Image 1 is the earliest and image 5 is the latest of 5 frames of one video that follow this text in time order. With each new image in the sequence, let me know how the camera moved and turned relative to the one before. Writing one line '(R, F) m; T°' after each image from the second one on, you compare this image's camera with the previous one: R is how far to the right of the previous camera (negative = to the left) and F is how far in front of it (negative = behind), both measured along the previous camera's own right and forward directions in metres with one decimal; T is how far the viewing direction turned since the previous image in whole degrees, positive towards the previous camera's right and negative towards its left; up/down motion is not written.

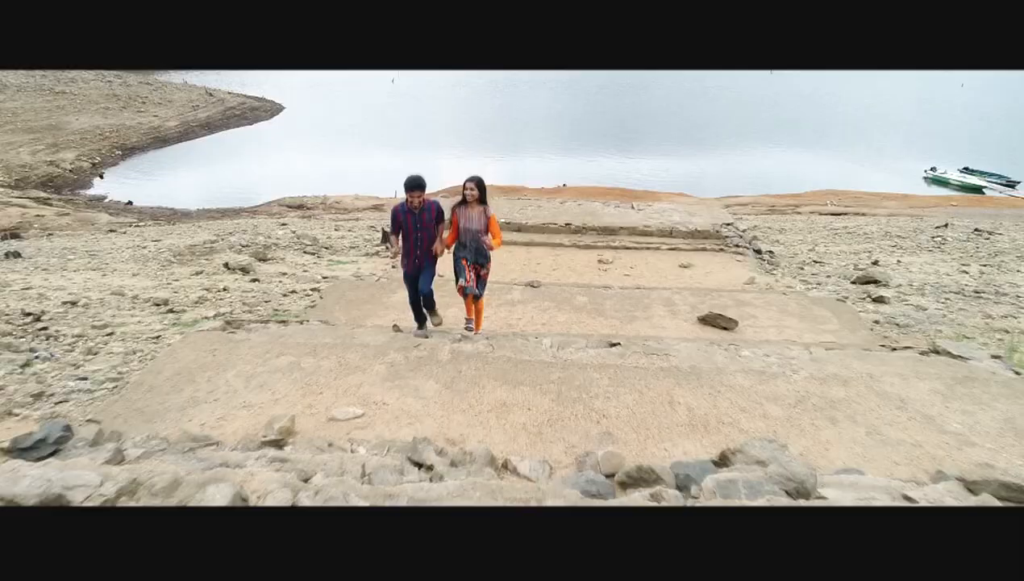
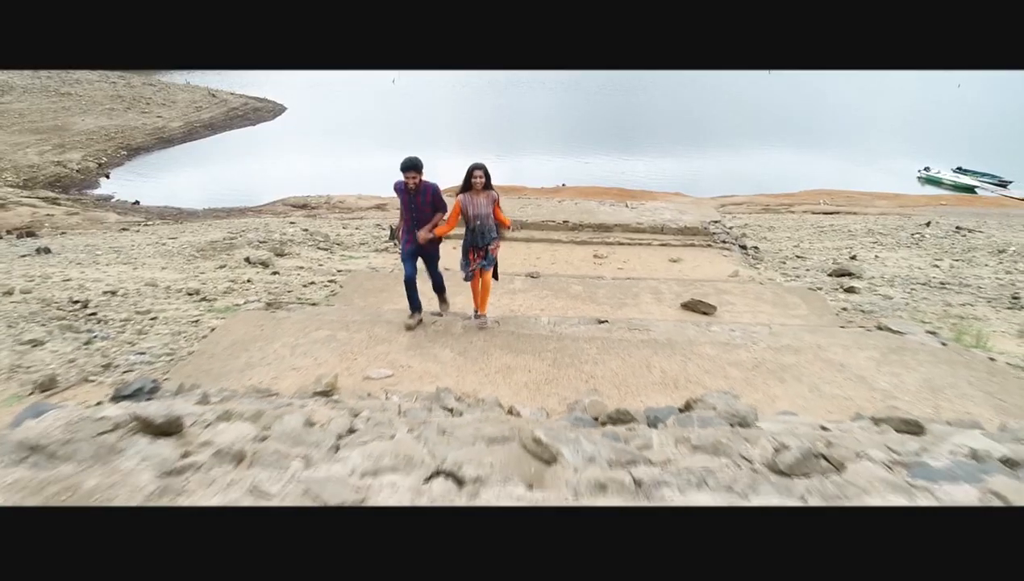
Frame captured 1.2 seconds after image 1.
(0.0, -0.6) m; 0°
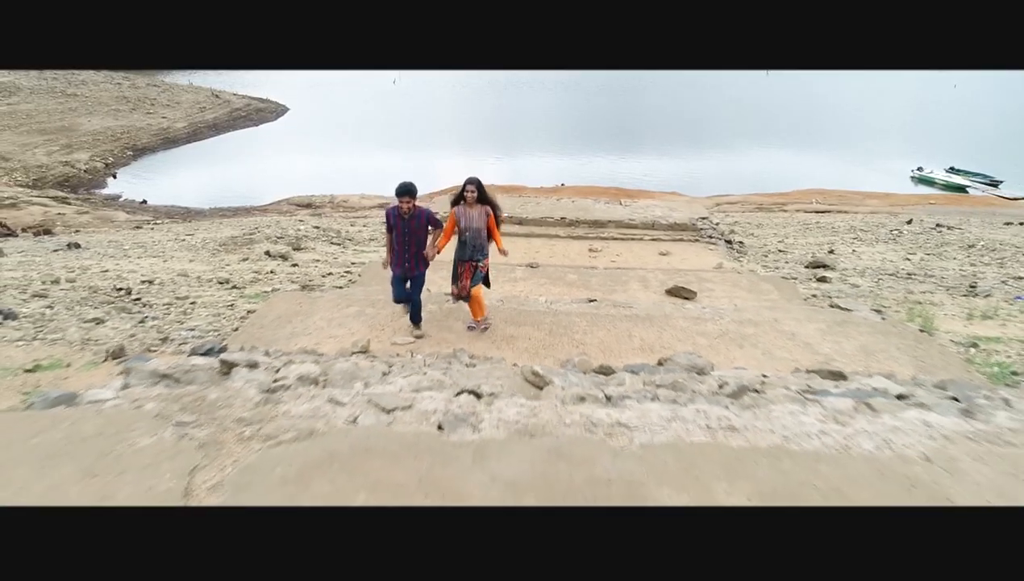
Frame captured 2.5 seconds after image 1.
(0.0, -0.7) m; 0°
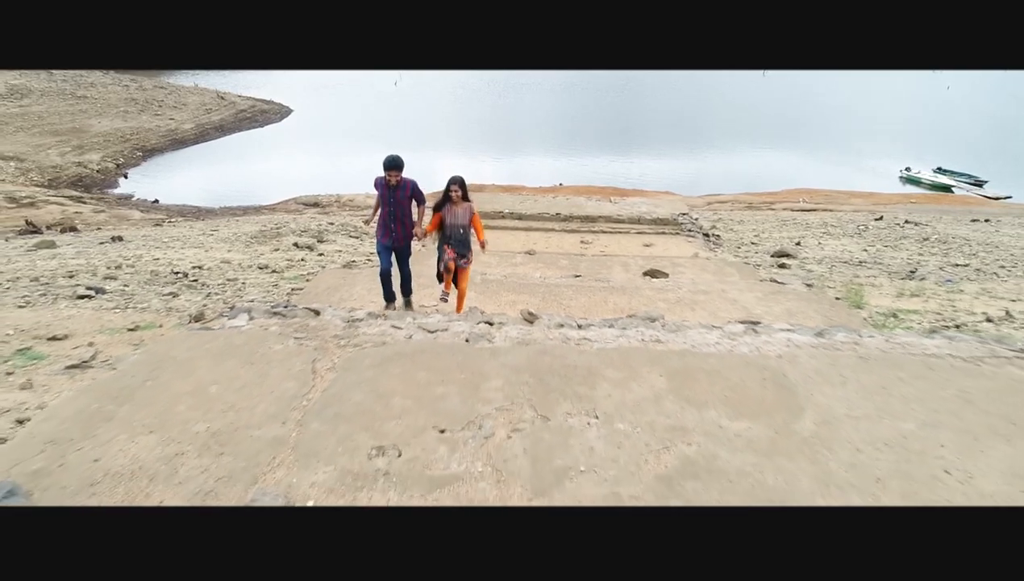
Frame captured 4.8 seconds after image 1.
(0.0, -1.2) m; 0°
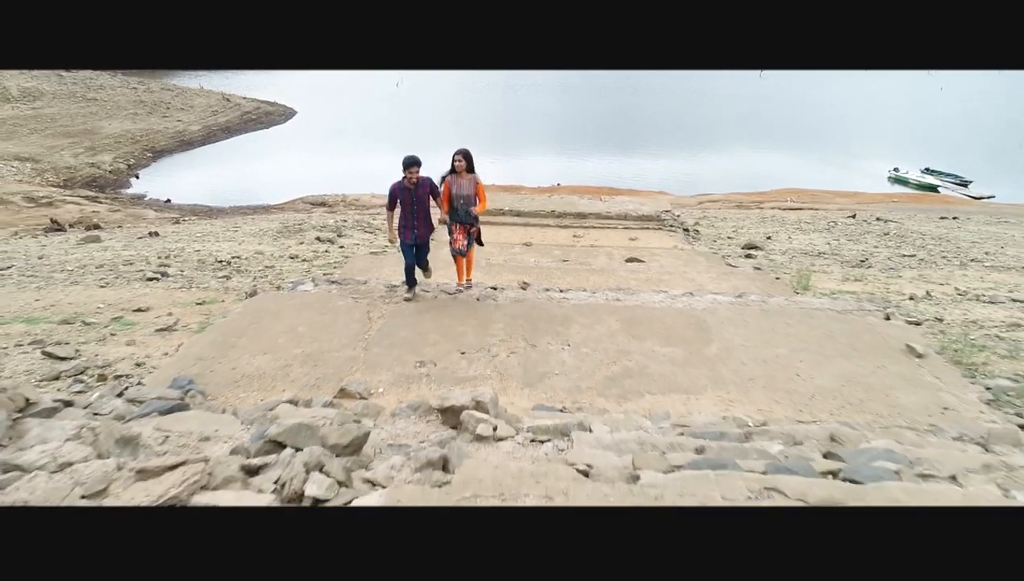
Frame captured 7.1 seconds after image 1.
(0.0, -1.2) m; 0°
